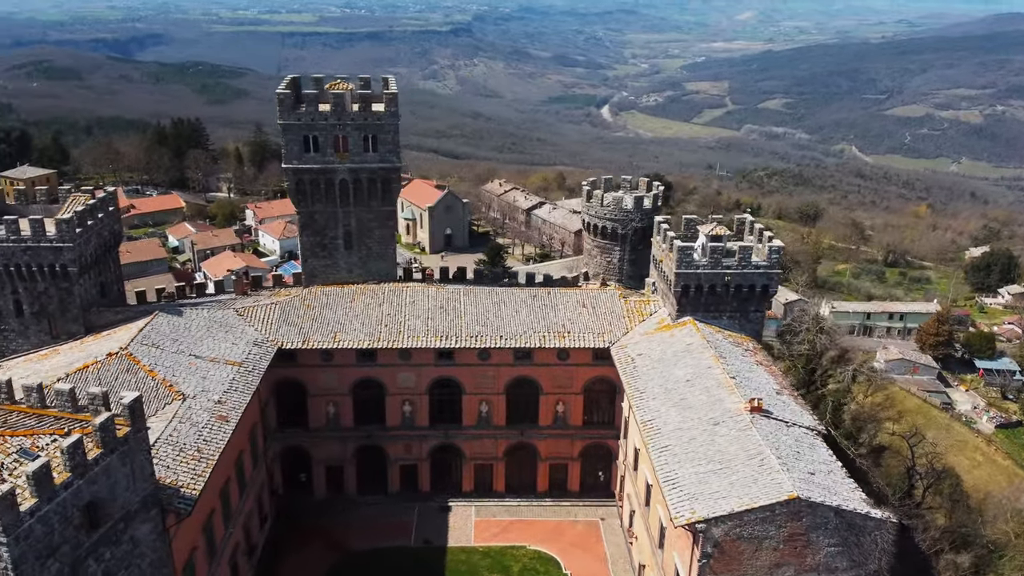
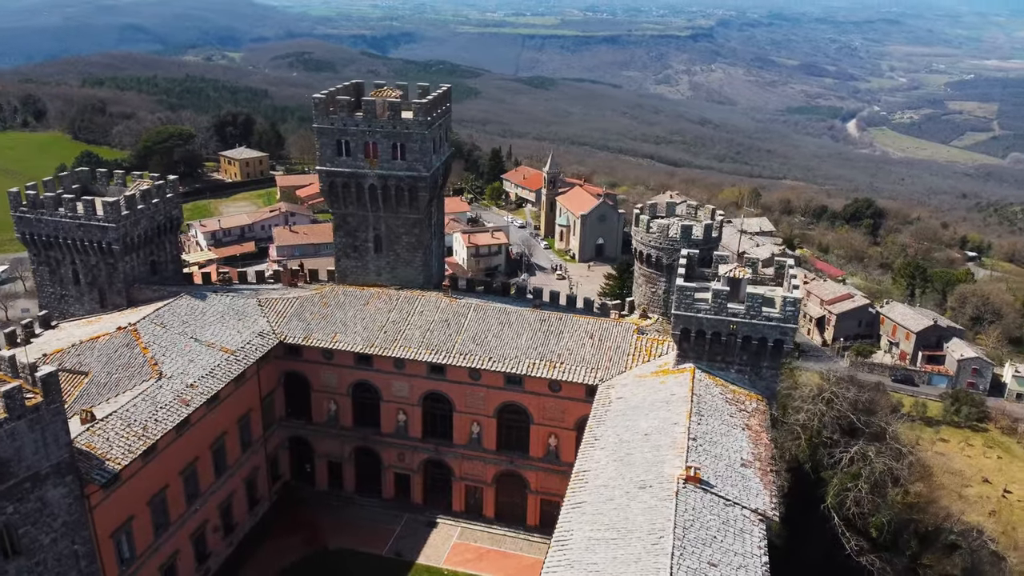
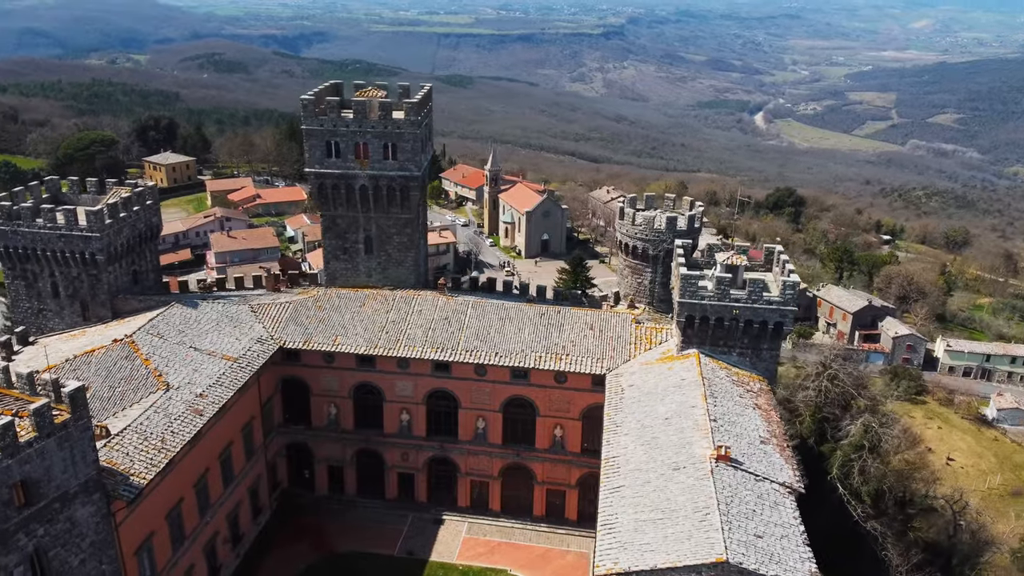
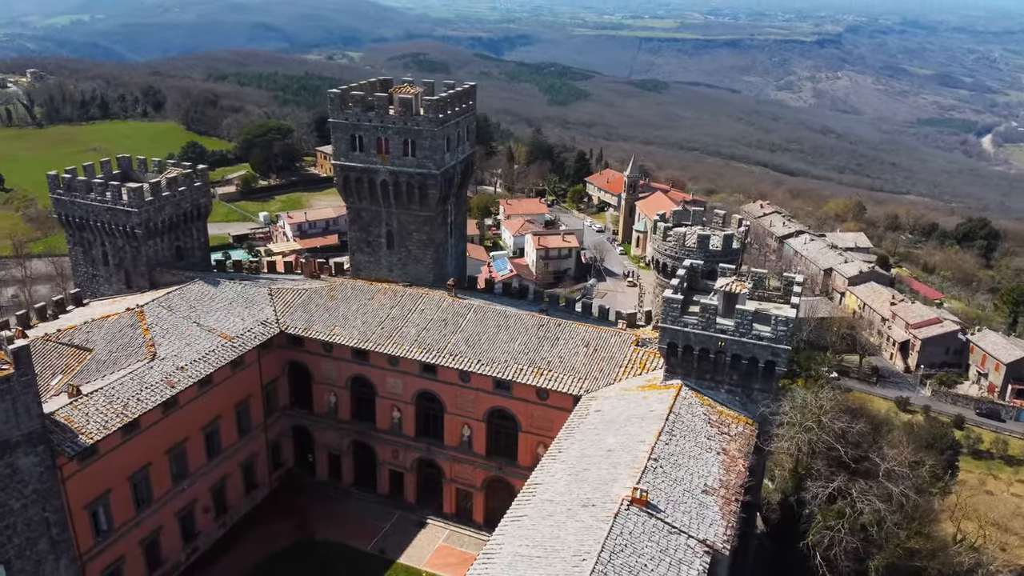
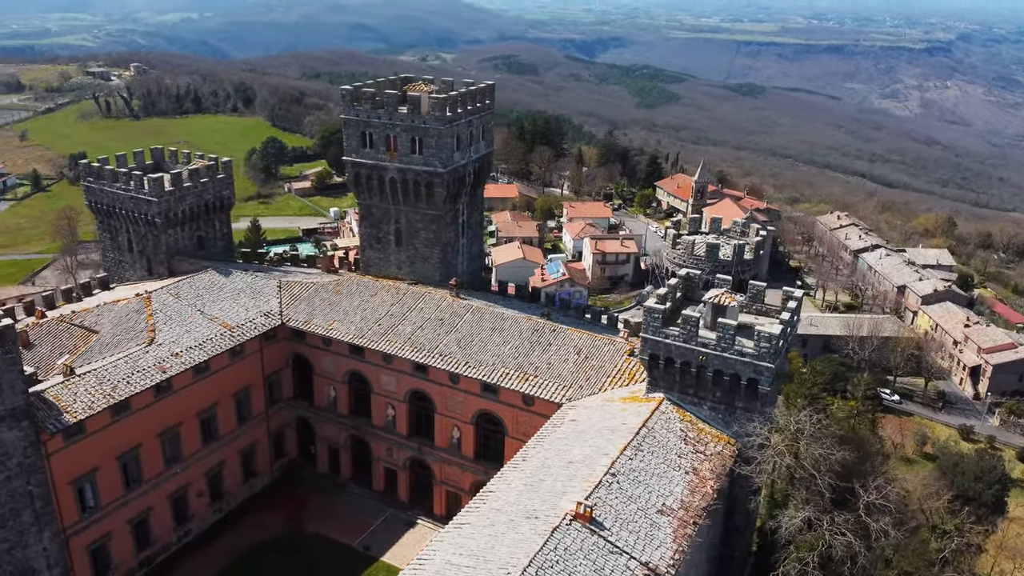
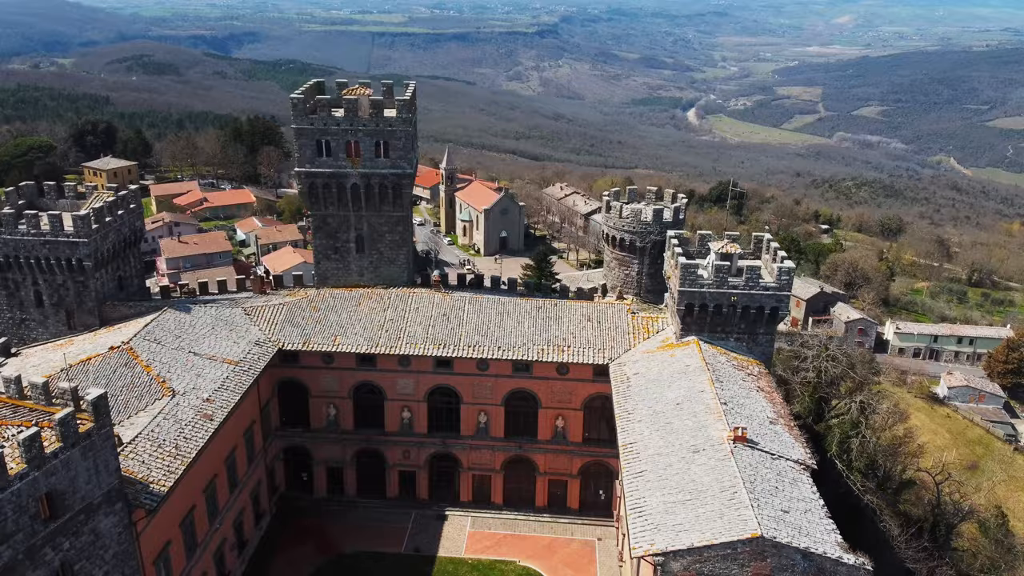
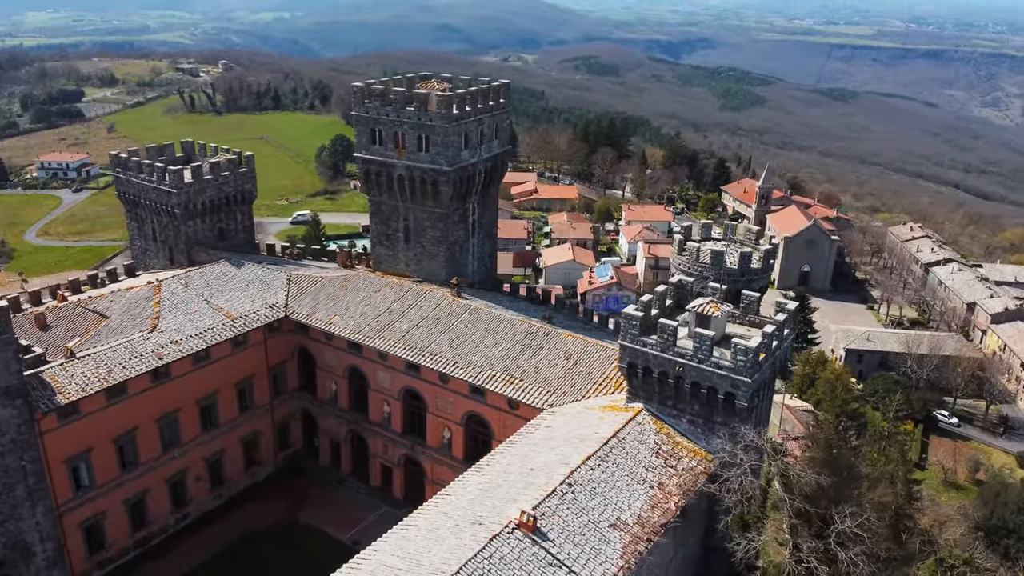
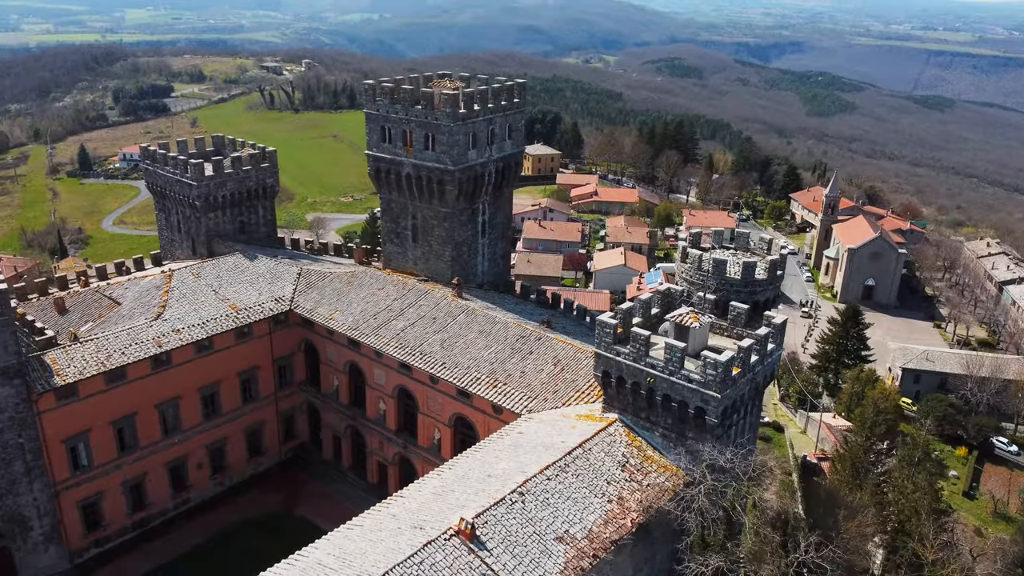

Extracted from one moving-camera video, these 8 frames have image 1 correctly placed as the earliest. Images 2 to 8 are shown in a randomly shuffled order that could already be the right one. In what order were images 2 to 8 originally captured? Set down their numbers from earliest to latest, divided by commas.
6, 3, 2, 4, 5, 7, 8
